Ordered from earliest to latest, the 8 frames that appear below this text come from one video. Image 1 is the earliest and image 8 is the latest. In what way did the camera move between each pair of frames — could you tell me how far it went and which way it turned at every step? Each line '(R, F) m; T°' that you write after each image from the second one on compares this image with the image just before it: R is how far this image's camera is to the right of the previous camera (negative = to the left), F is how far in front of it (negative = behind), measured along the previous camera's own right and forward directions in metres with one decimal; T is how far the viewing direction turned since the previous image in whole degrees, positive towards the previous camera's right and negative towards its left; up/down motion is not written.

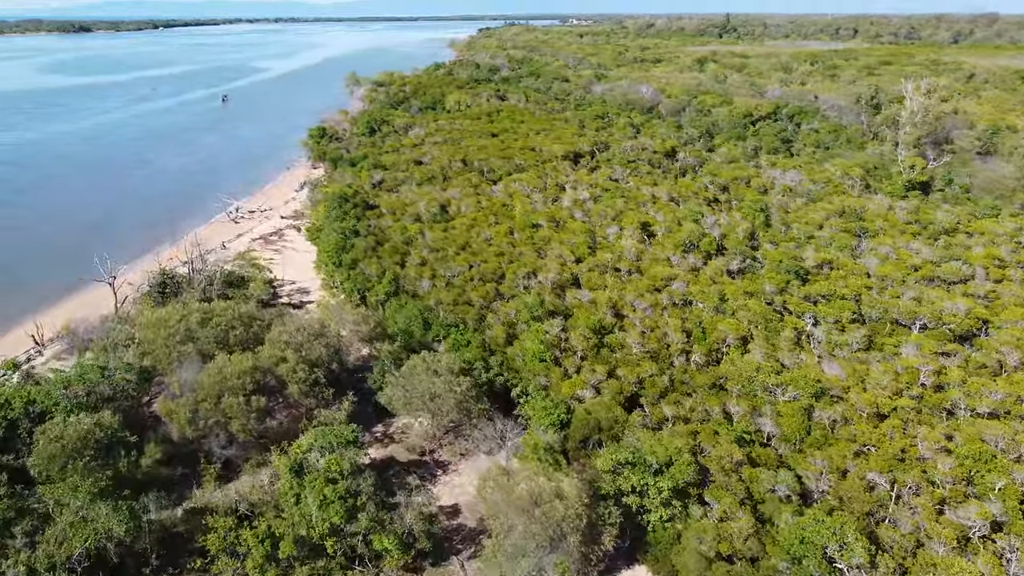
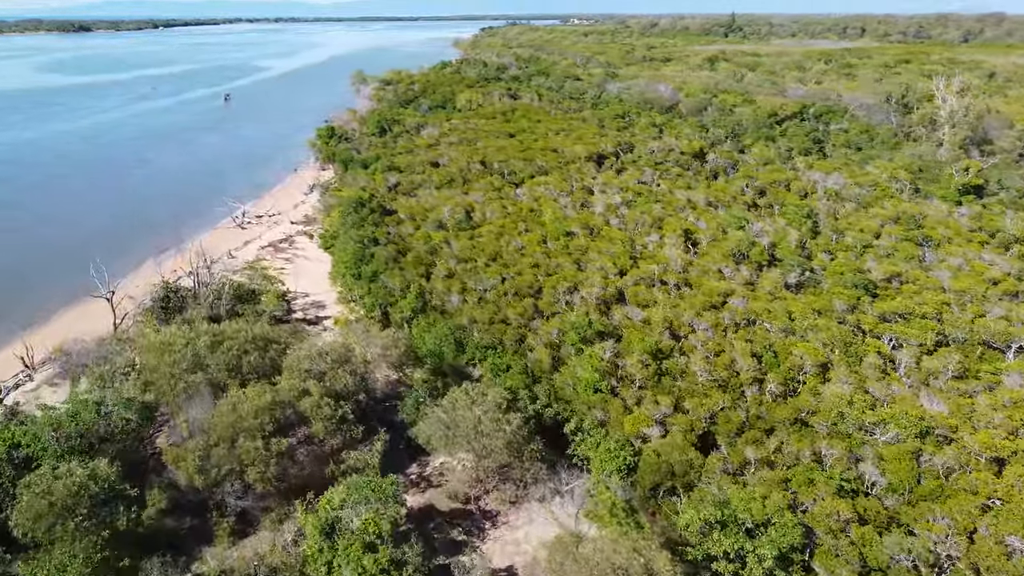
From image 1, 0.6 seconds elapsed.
(-1.5, +2.6) m; 0°
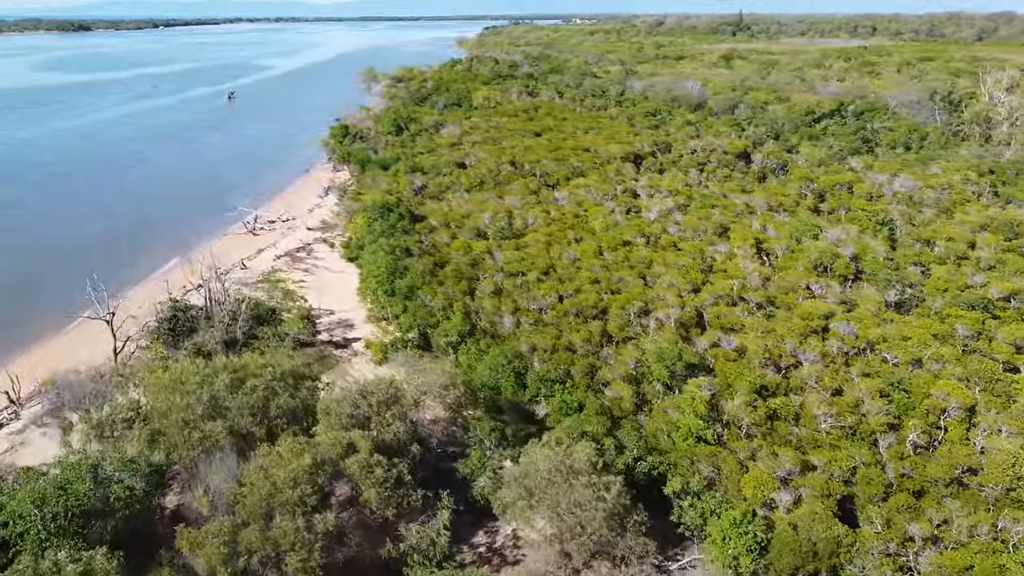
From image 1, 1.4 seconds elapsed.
(-2.0, +3.5) m; 0°
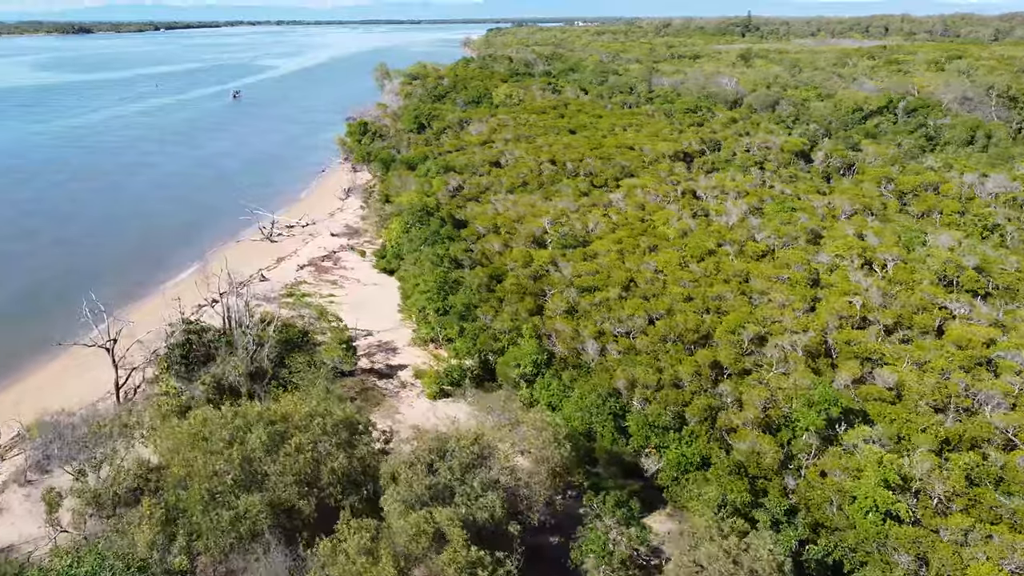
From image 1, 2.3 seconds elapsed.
(-2.3, +3.9) m; 0°
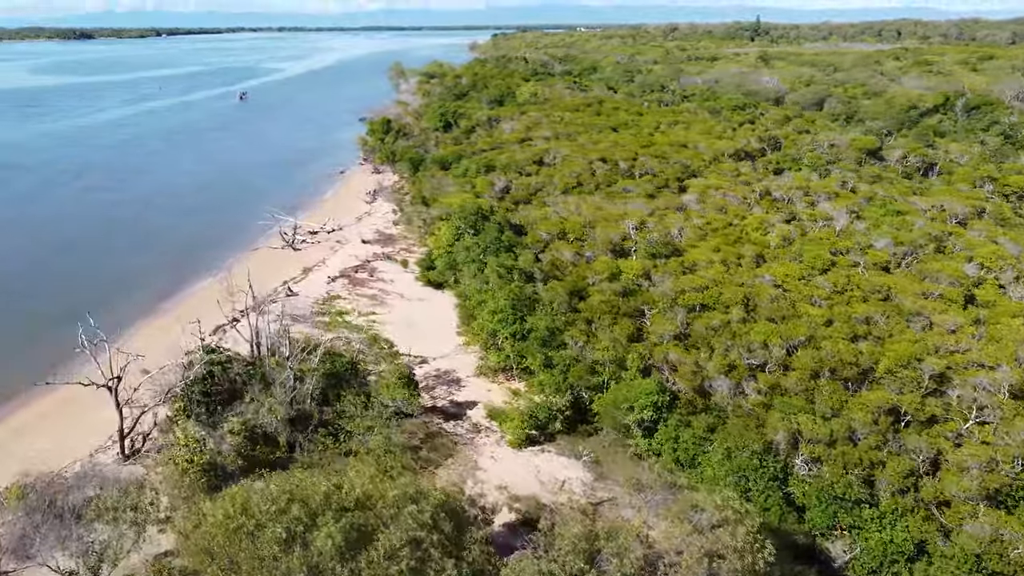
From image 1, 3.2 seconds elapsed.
(-2.4, +4.0) m; 0°
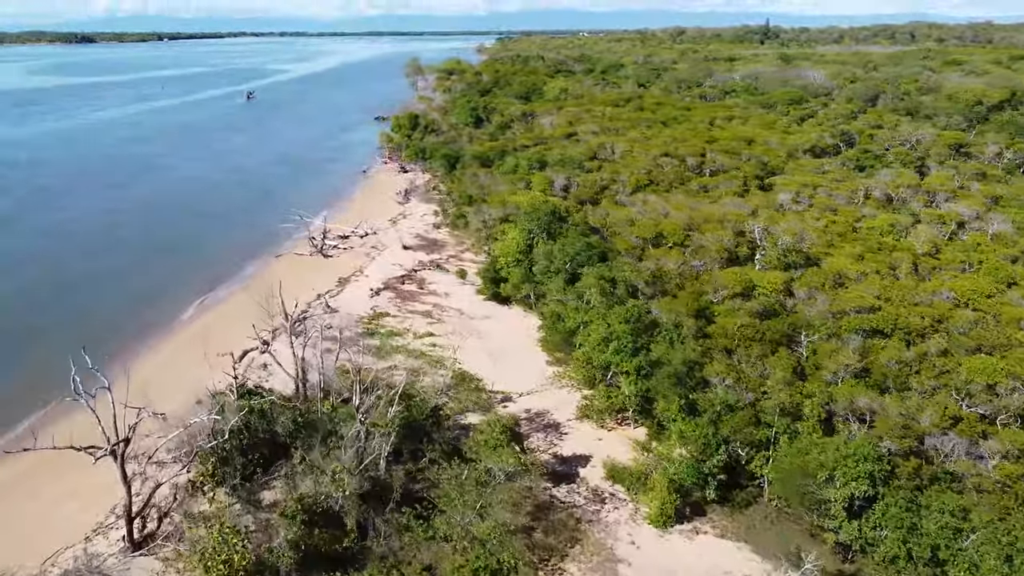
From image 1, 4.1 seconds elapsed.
(-2.4, +4.0) m; 0°
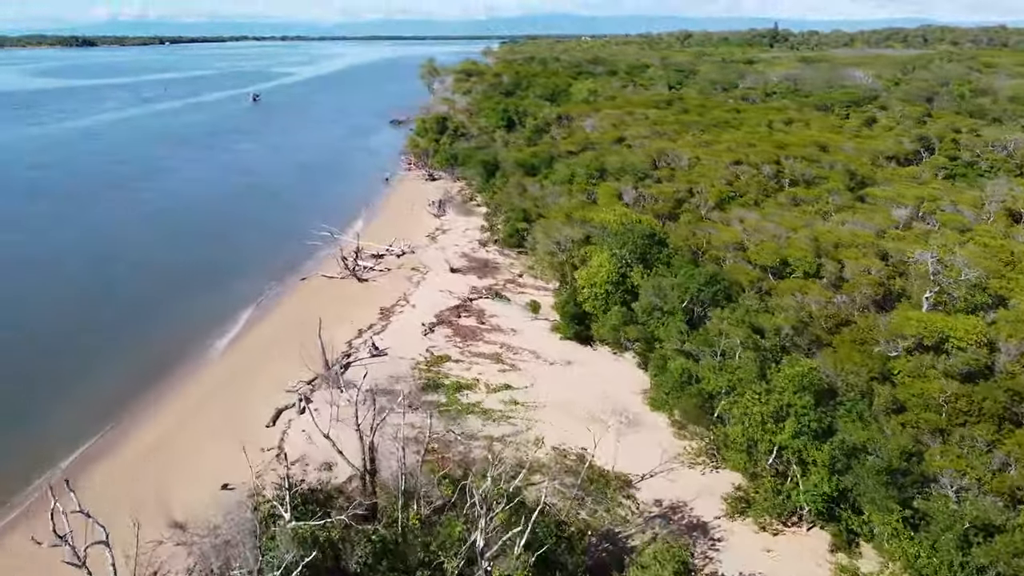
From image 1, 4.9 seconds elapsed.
(-2.1, +3.6) m; 0°
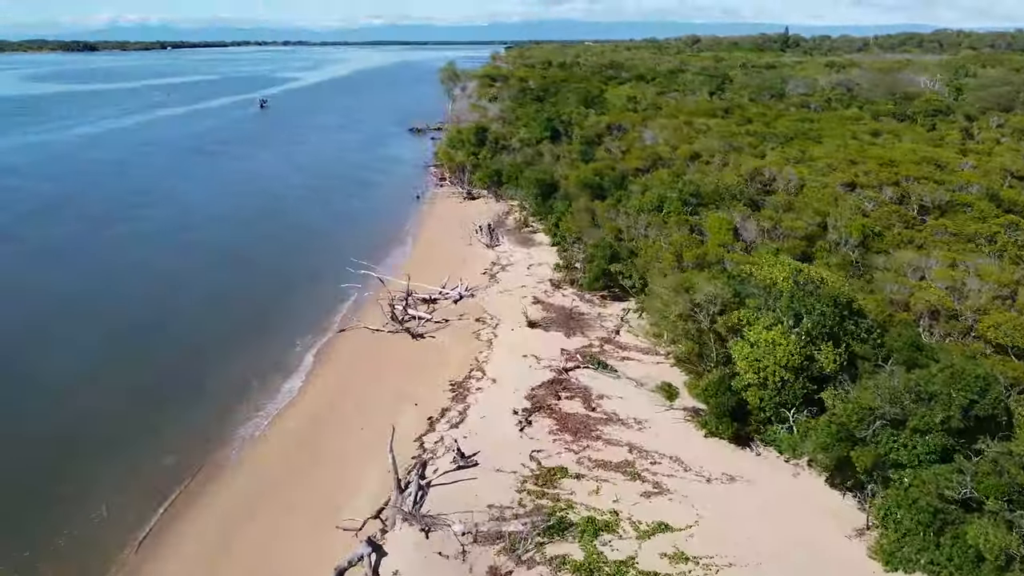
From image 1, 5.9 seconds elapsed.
(-2.4, +4.5) m; 0°
